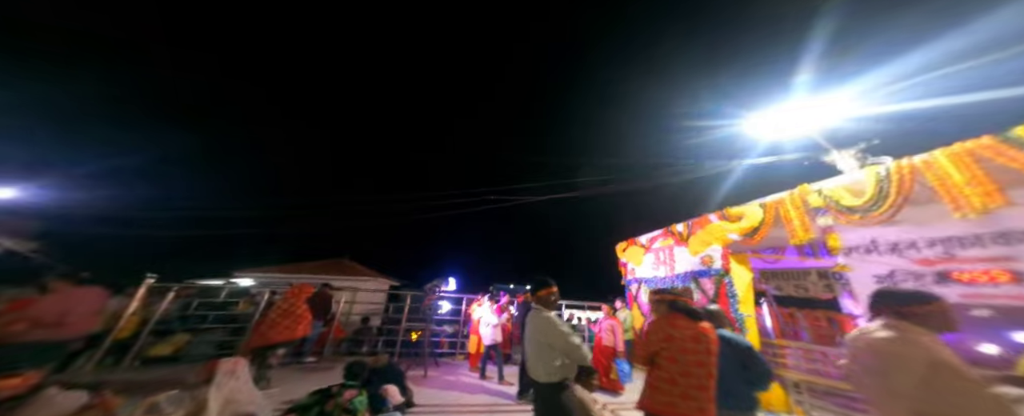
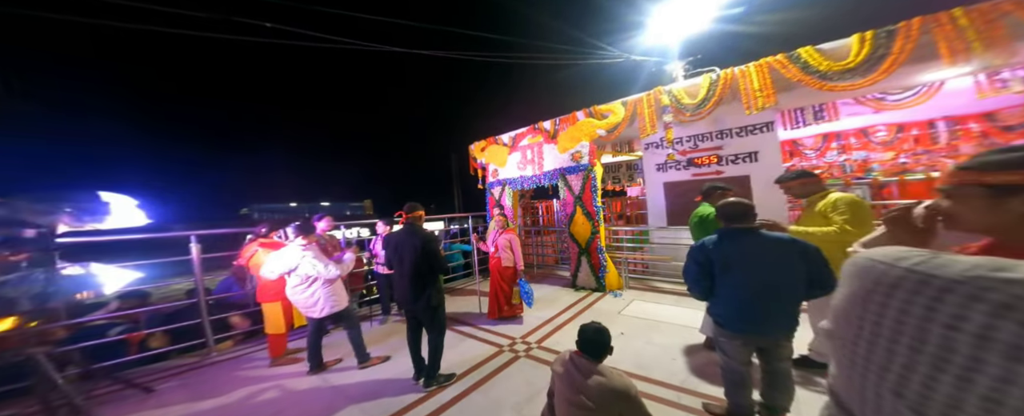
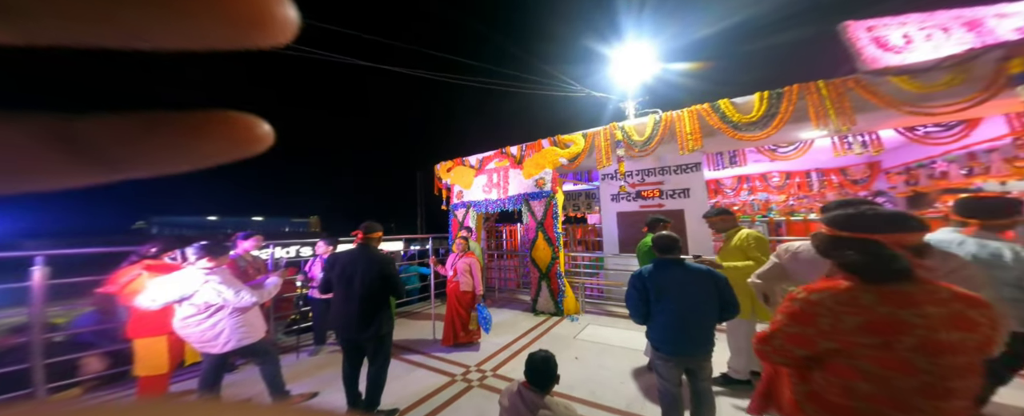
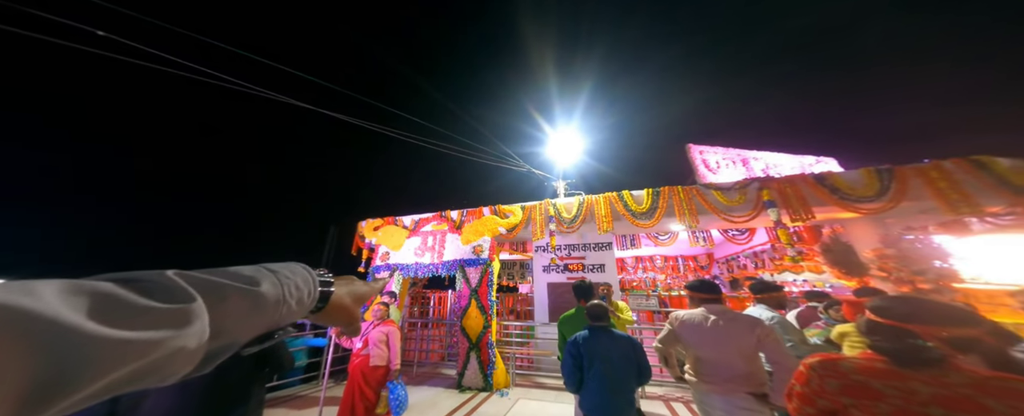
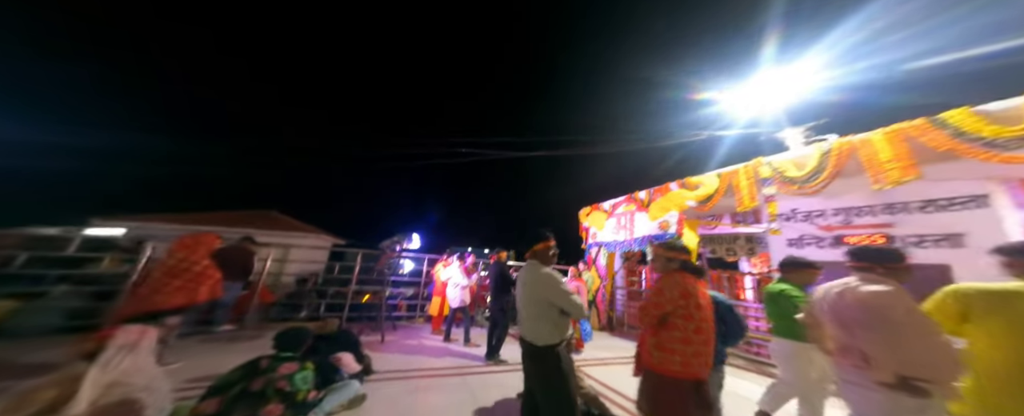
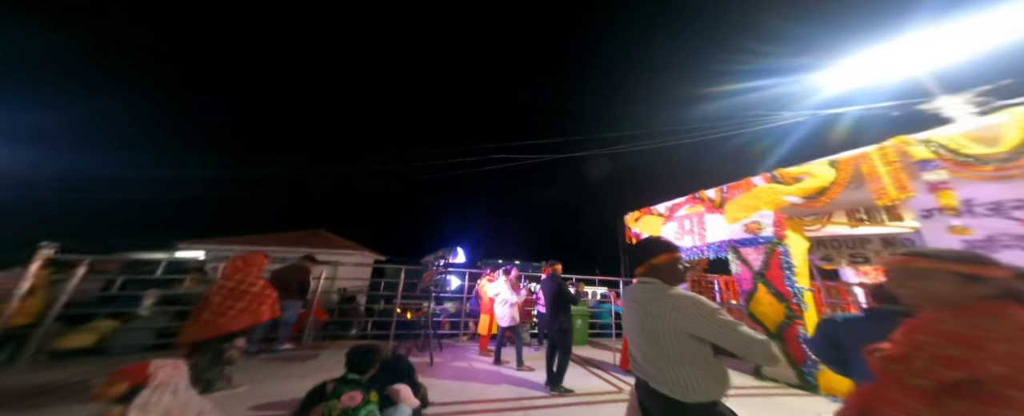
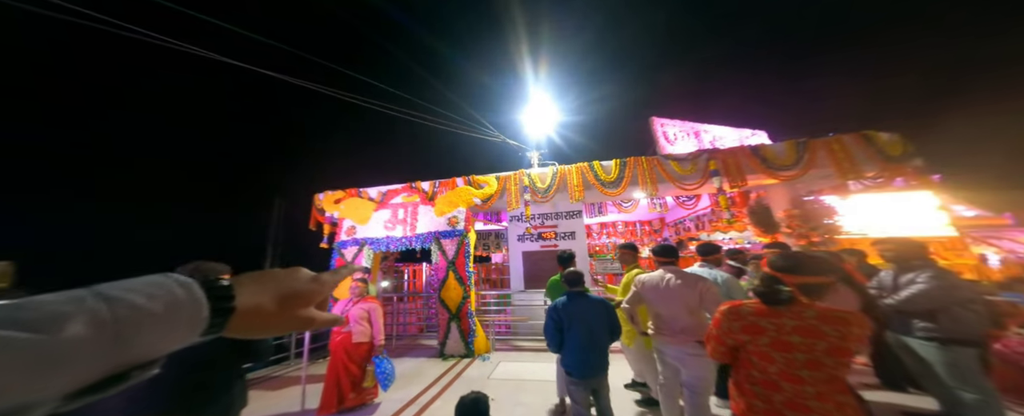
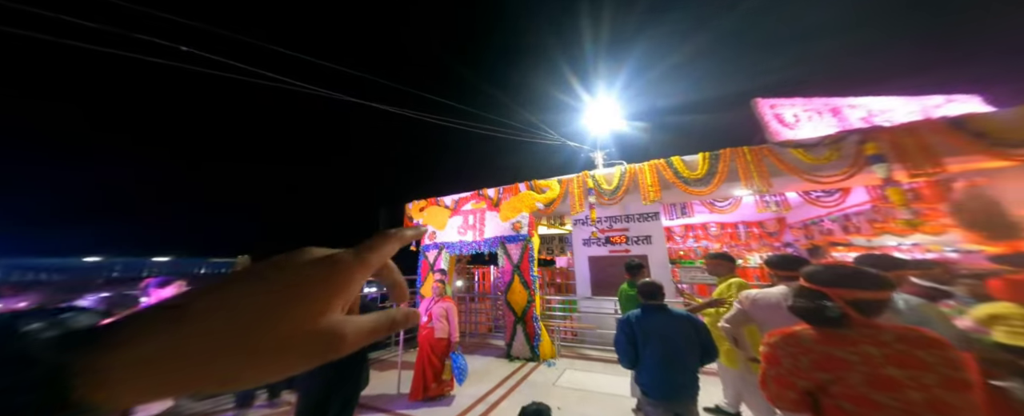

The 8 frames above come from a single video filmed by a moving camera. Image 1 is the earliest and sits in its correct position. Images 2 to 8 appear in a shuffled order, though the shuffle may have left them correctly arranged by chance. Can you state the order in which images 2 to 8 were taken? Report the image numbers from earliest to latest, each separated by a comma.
5, 6, 2, 3, 8, 7, 4
